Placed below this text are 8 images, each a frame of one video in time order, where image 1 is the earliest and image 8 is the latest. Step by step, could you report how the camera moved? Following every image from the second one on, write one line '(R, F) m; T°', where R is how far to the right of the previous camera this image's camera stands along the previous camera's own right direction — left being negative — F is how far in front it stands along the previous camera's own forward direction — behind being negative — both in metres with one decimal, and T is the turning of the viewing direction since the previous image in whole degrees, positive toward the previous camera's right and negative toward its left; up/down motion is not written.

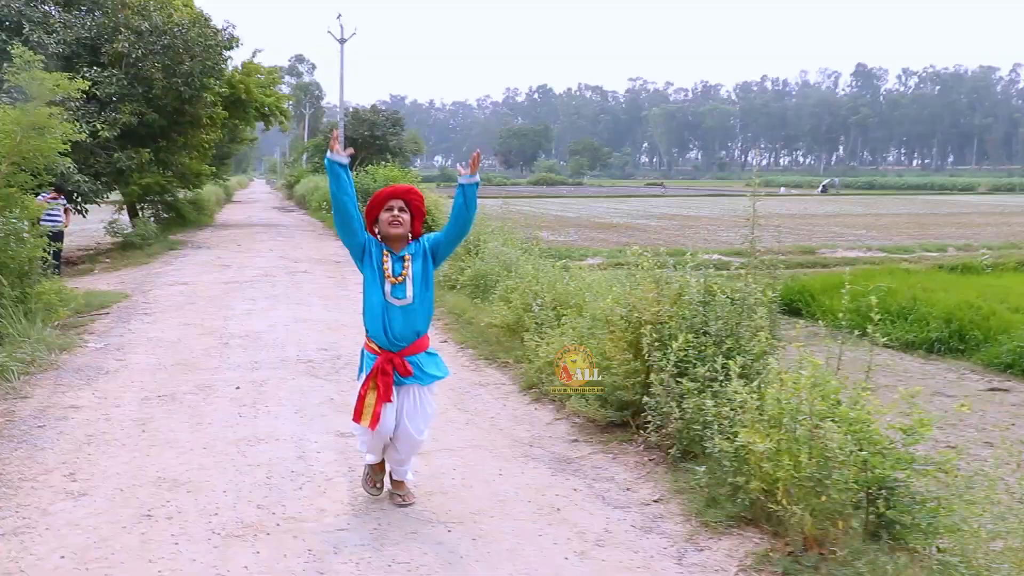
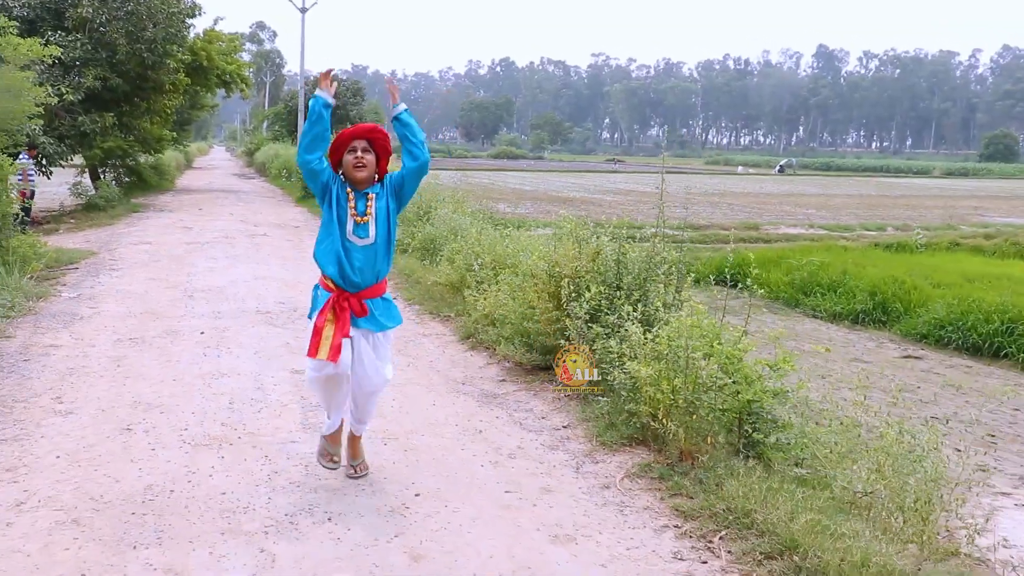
(+0.1, -0.6) m; +2°
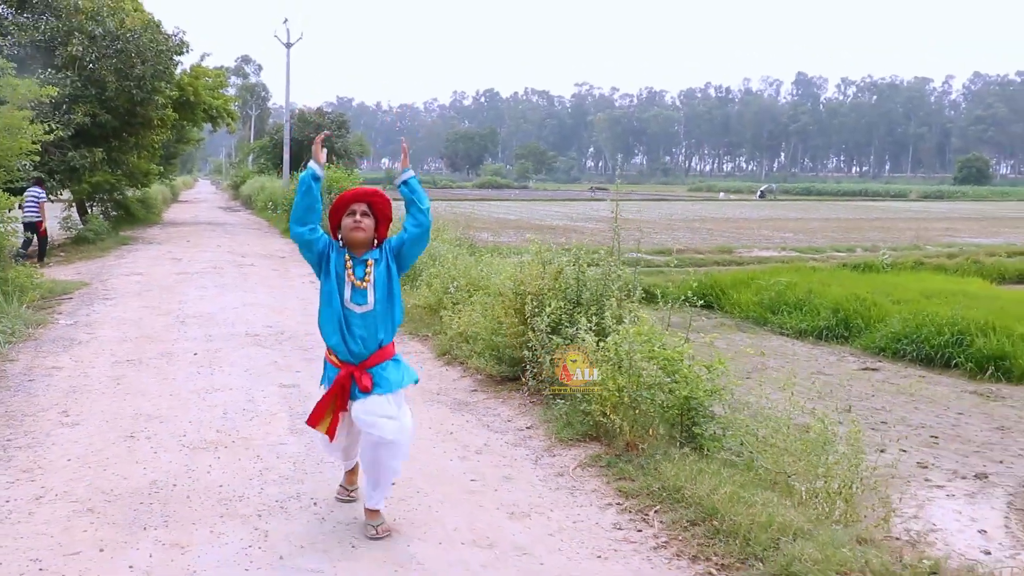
(+0.1, -0.5) m; +1°
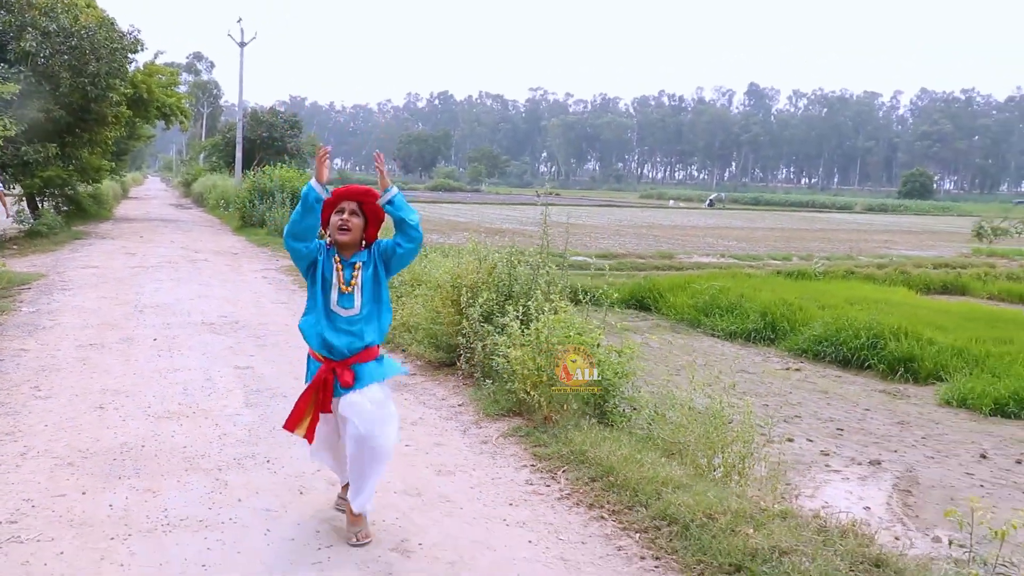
(+0.1, -0.6) m; +2°
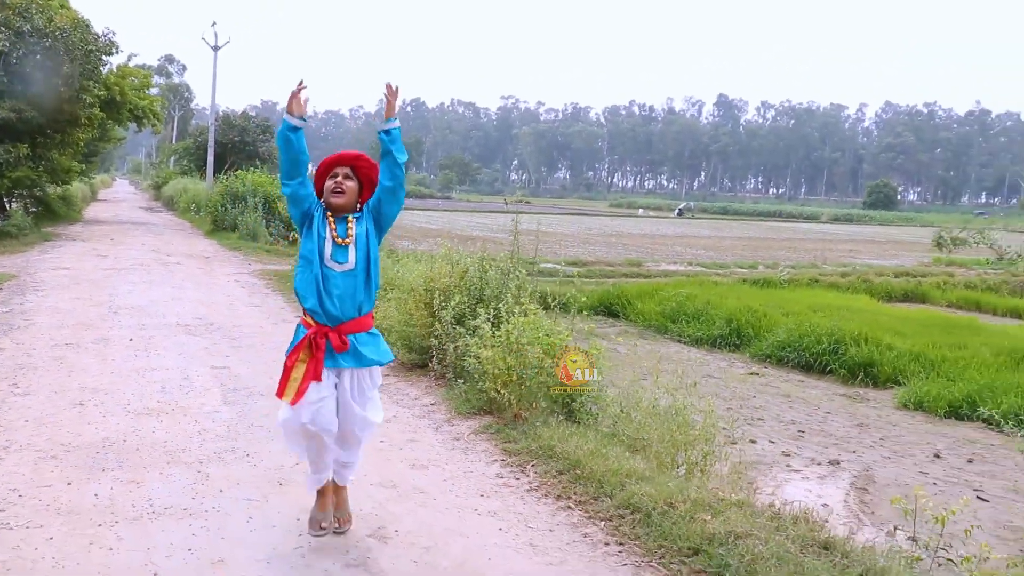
(0.0, -0.2) m; +2°
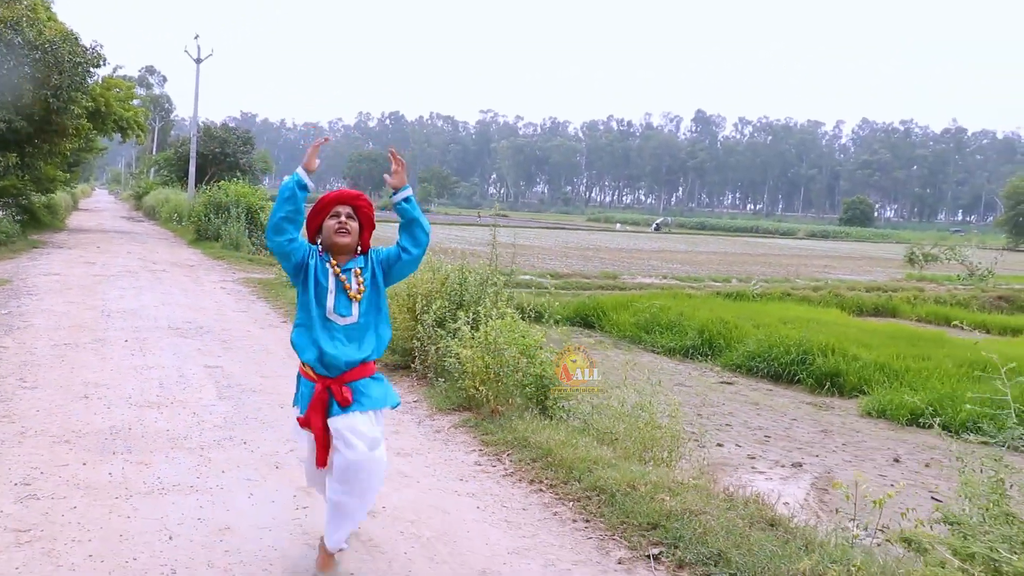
(0.0, -0.4) m; +1°
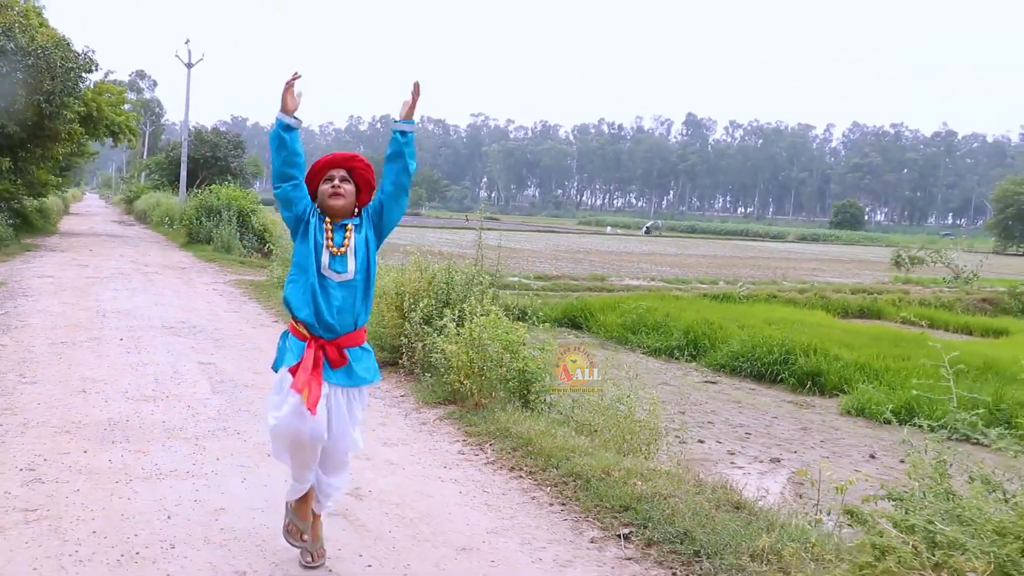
(0.0, -0.2) m; 0°
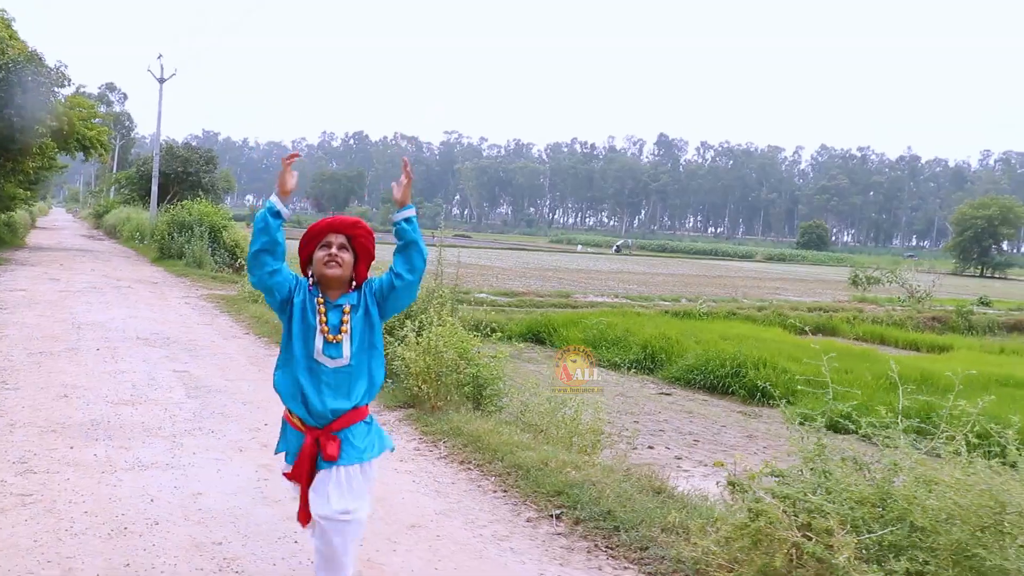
(+0.1, -0.5) m; +1°
